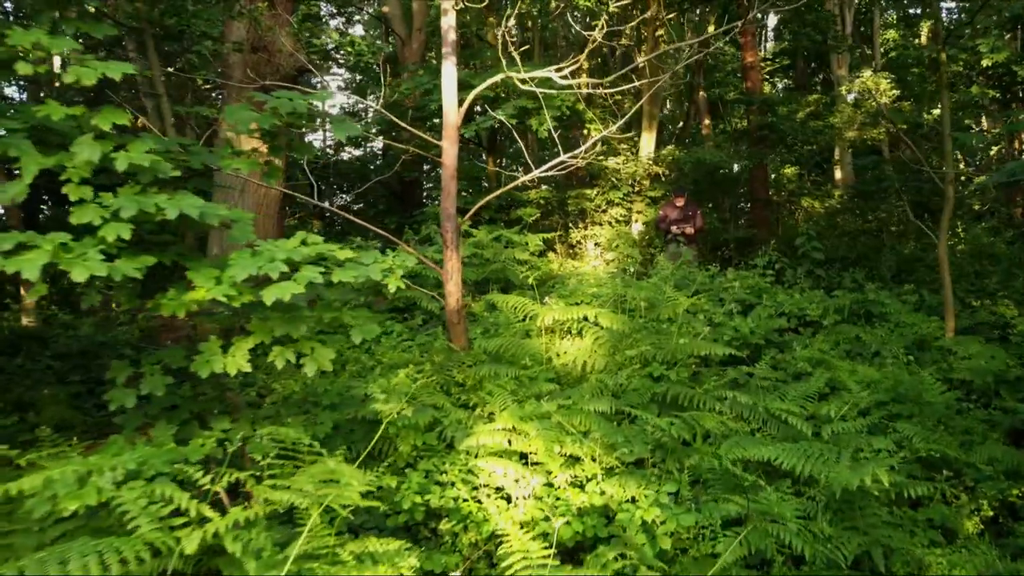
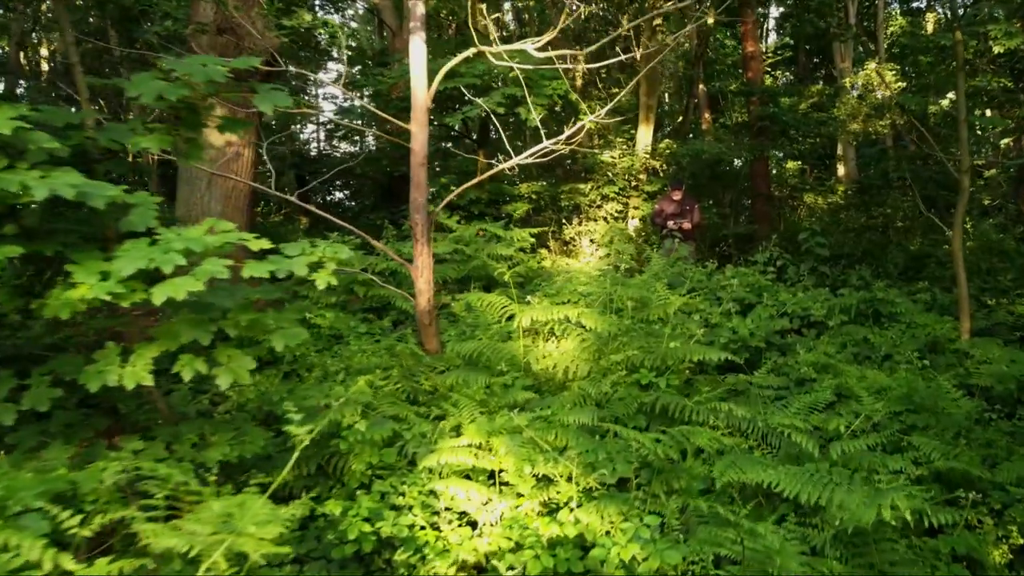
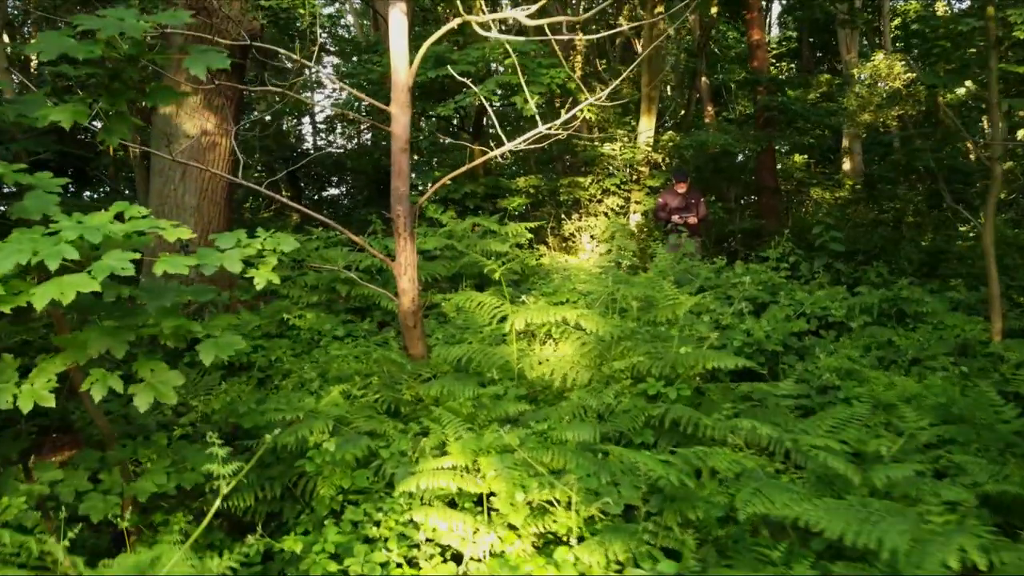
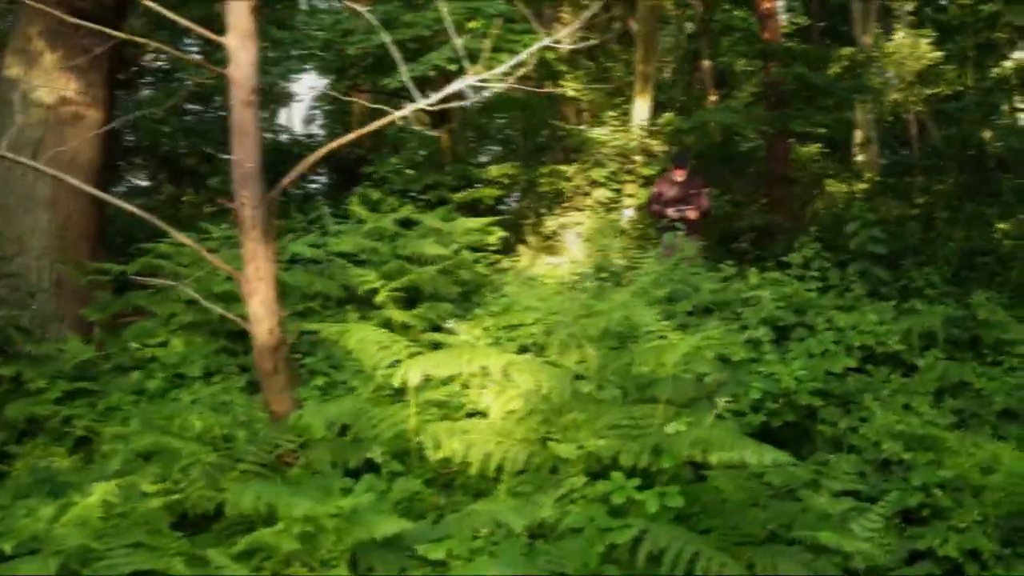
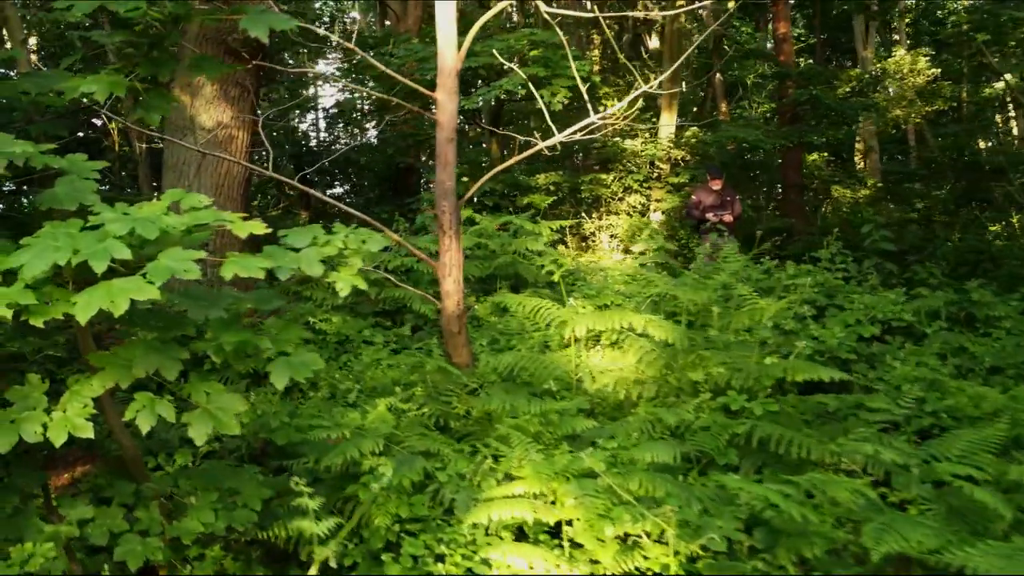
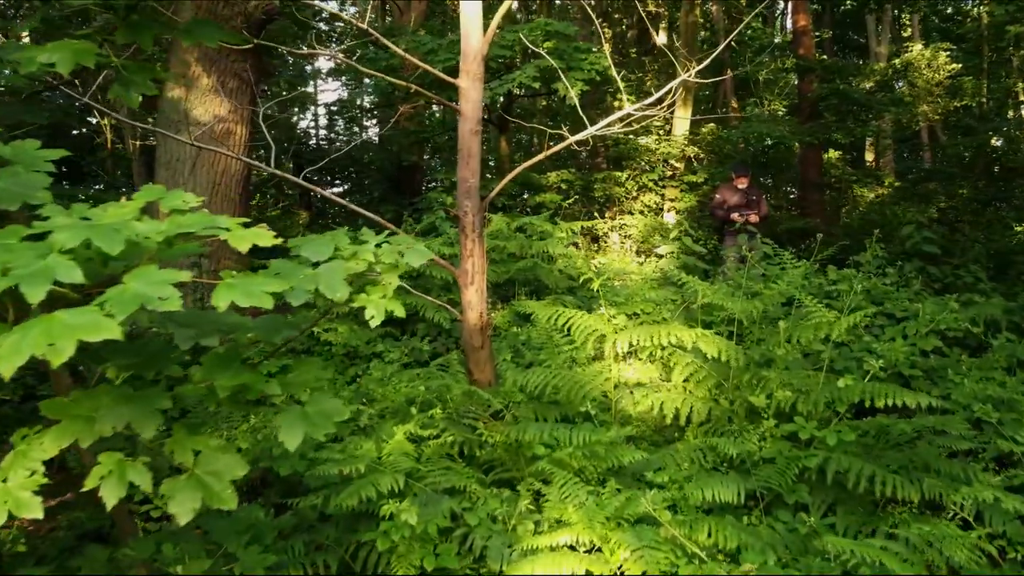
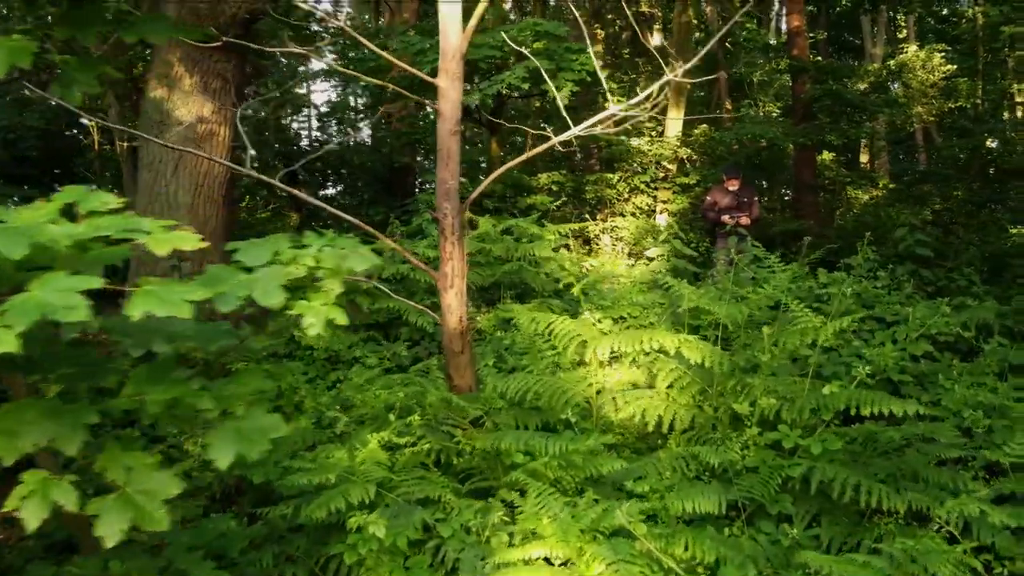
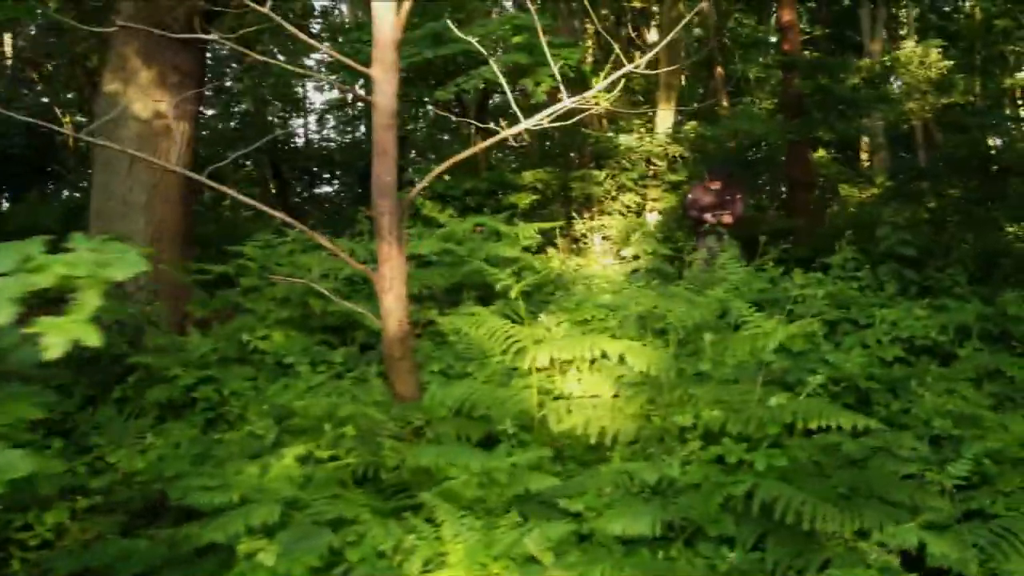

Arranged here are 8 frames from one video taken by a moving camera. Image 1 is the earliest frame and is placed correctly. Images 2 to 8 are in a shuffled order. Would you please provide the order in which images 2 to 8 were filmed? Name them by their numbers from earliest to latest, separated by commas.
2, 3, 5, 6, 7, 8, 4
